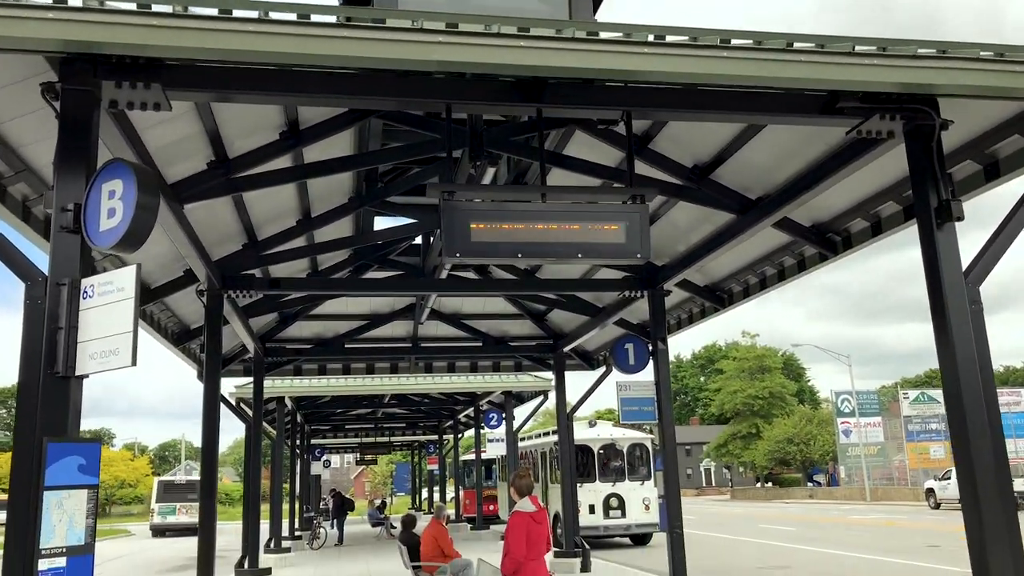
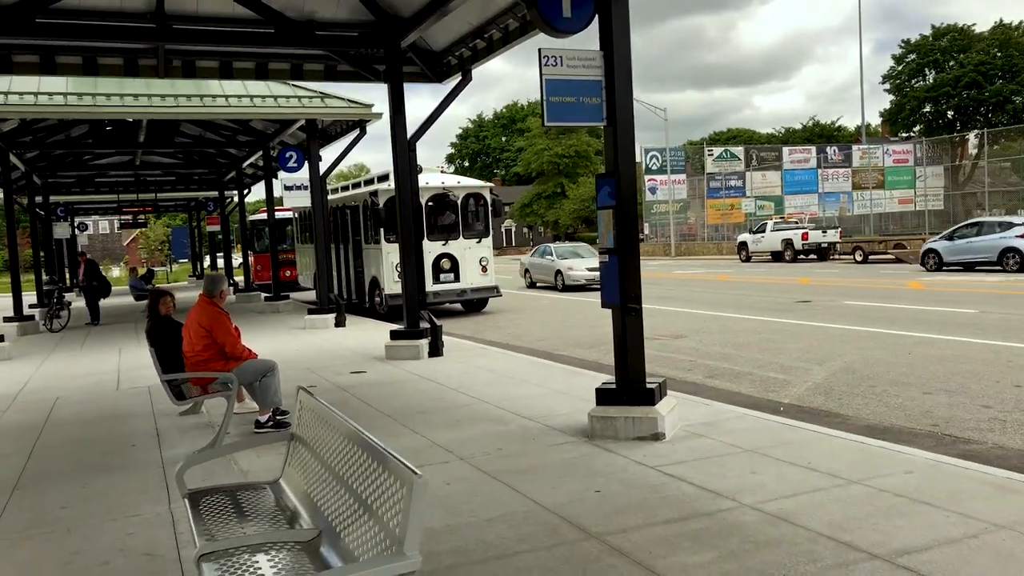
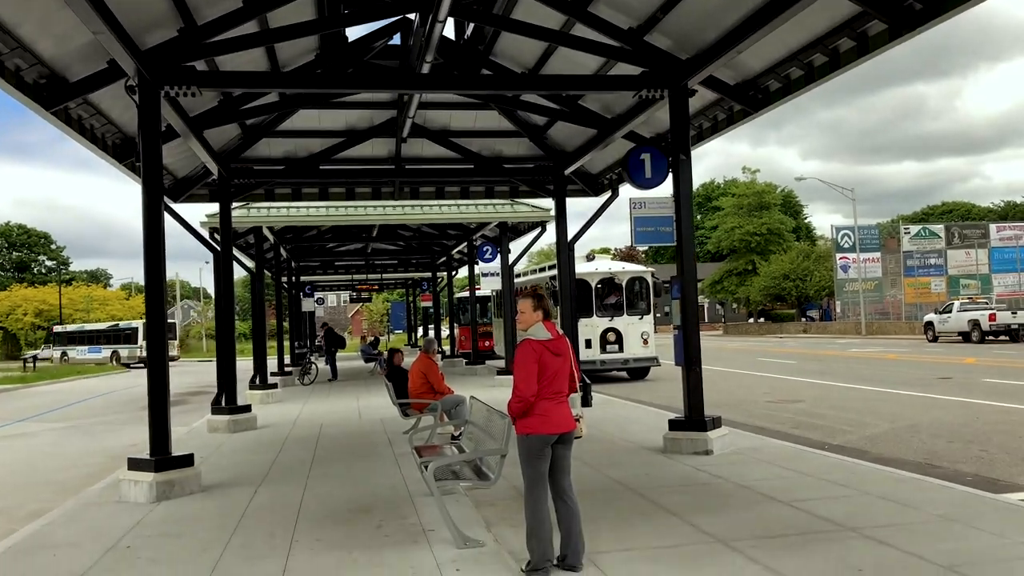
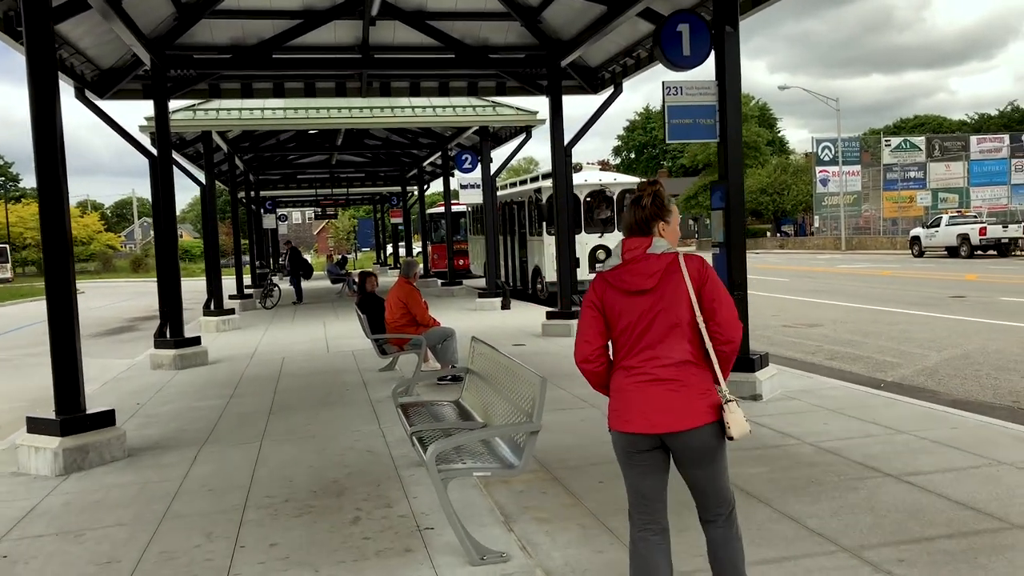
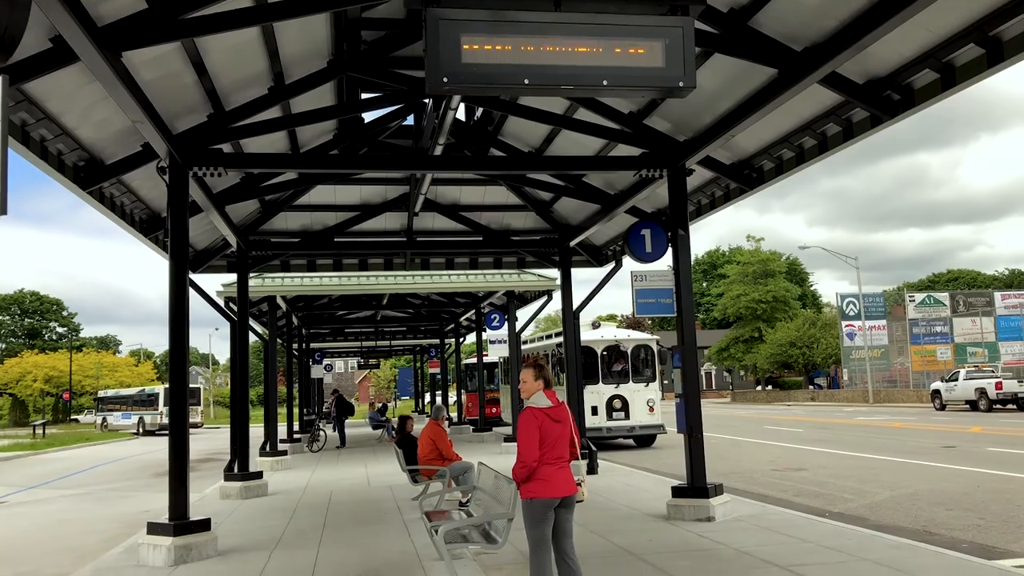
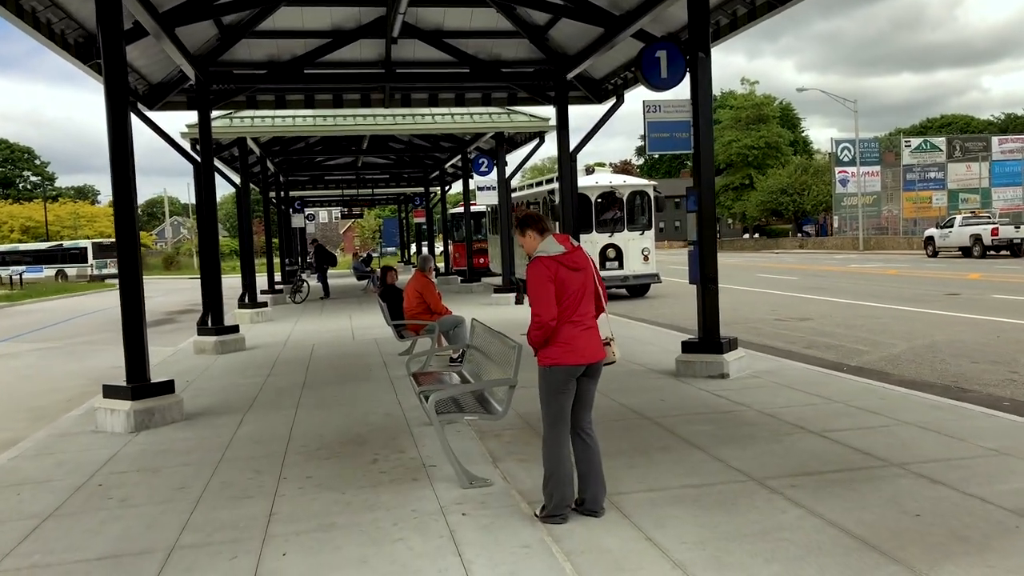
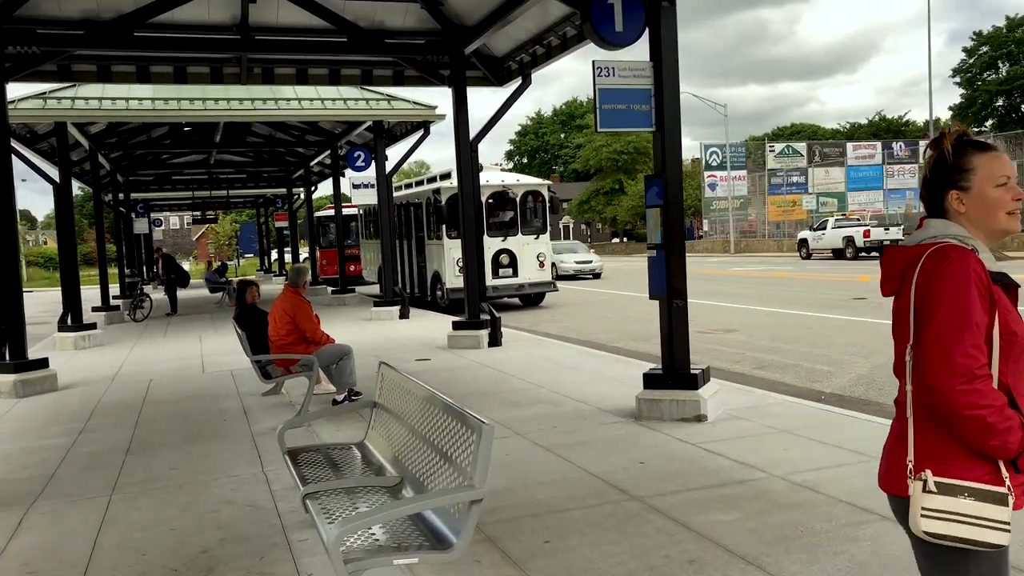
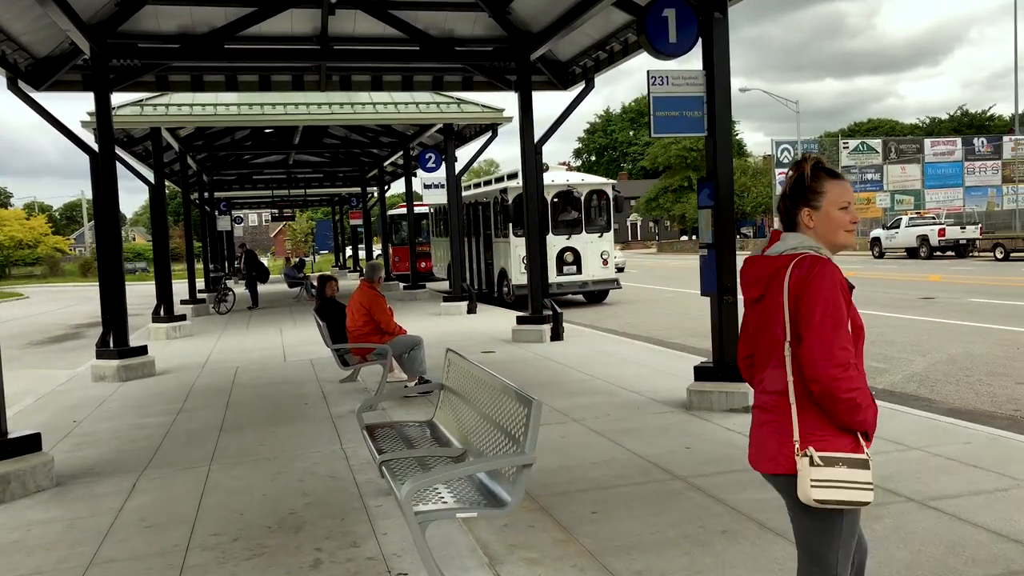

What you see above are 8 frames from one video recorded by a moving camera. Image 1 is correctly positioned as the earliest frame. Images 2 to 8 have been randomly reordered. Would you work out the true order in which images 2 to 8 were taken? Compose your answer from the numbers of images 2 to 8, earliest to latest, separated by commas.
5, 3, 6, 4, 8, 7, 2
